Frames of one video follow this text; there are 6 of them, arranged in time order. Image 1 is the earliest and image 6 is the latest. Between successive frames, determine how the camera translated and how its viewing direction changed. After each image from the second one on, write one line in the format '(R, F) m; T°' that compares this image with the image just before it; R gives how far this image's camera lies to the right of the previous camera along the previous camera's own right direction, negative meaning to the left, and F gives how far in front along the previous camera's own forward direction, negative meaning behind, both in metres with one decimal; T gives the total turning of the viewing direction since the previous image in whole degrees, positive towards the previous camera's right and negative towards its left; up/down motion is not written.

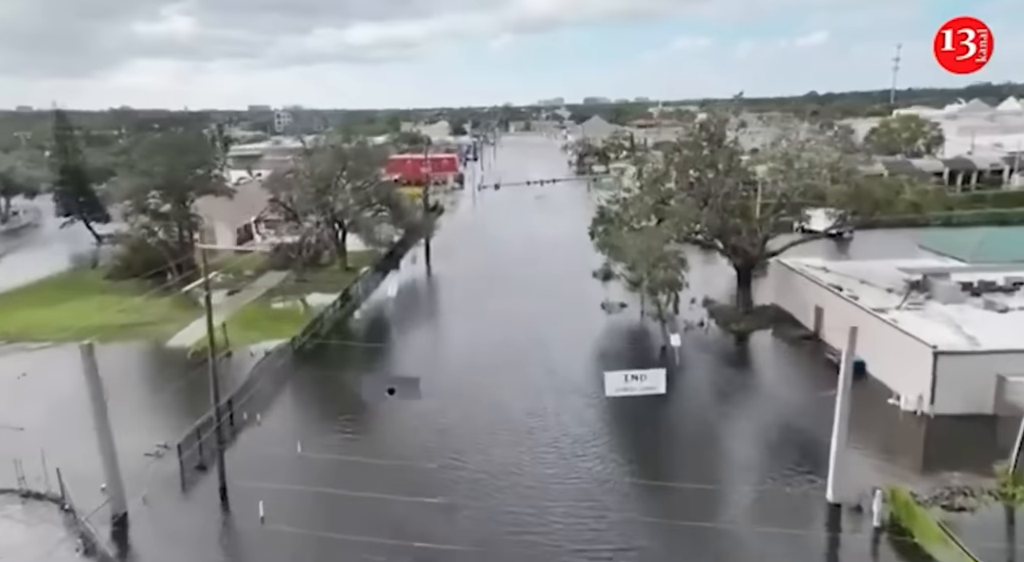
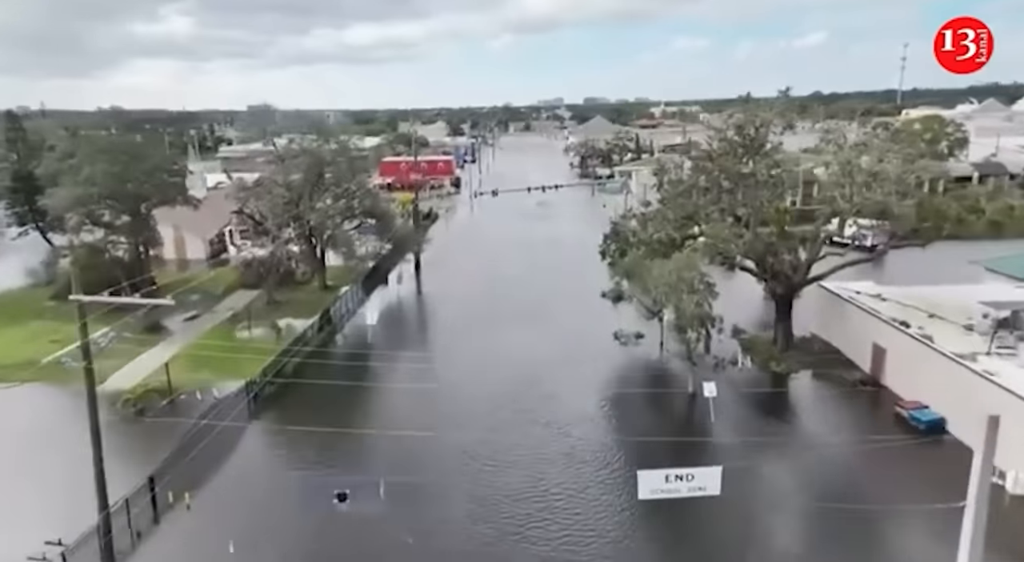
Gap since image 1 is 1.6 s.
(0.0, +1.7) m; 0°
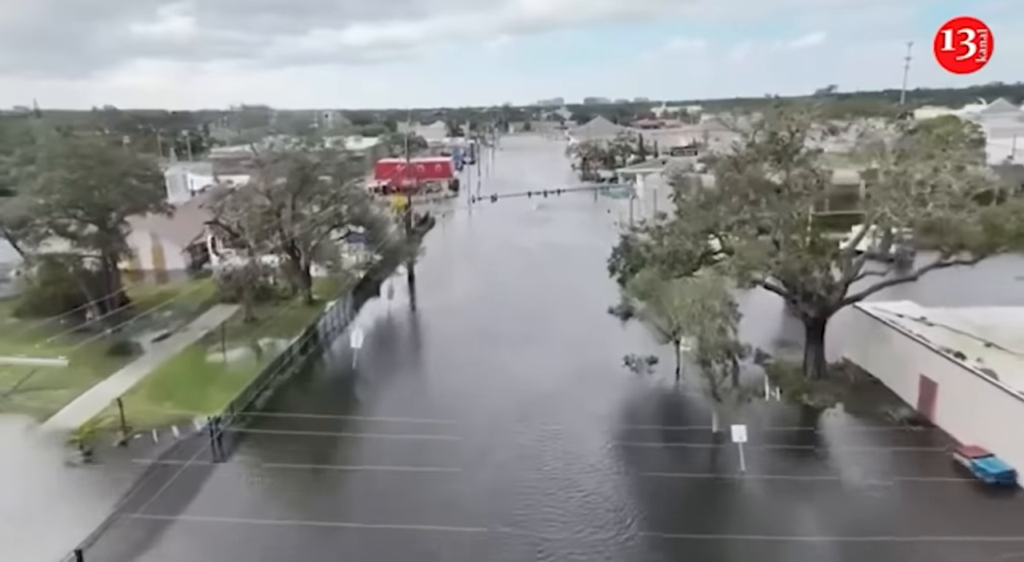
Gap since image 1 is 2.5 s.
(0.0, +1.0) m; 0°
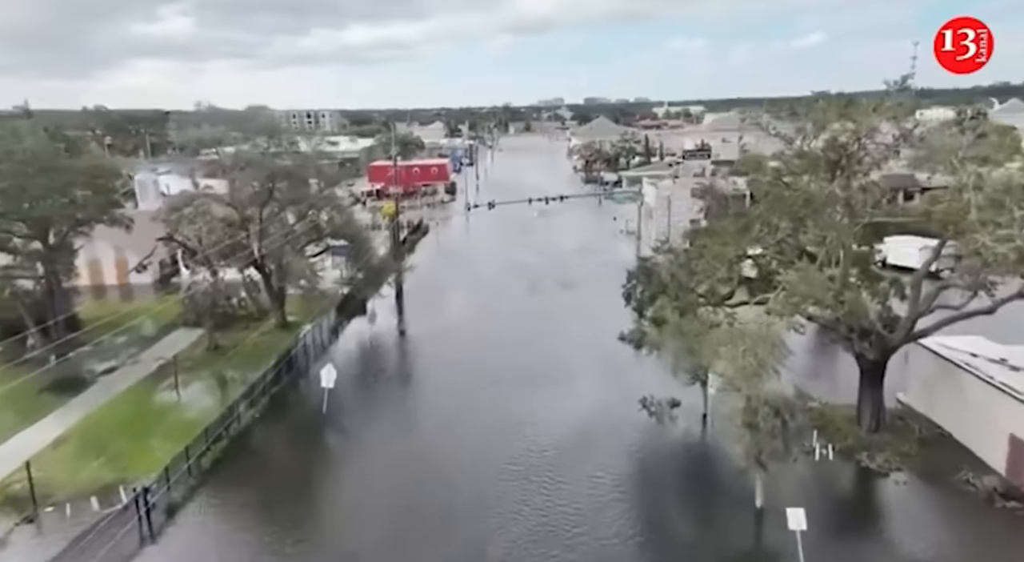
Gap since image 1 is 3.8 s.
(0.0, +1.4) m; 0°
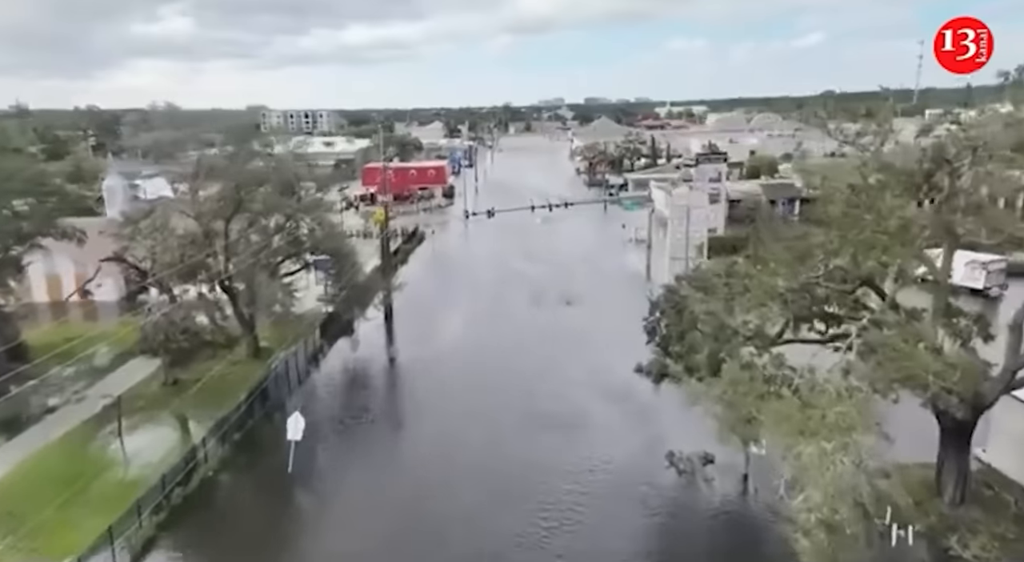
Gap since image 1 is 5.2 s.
(0.0, +1.3) m; 0°
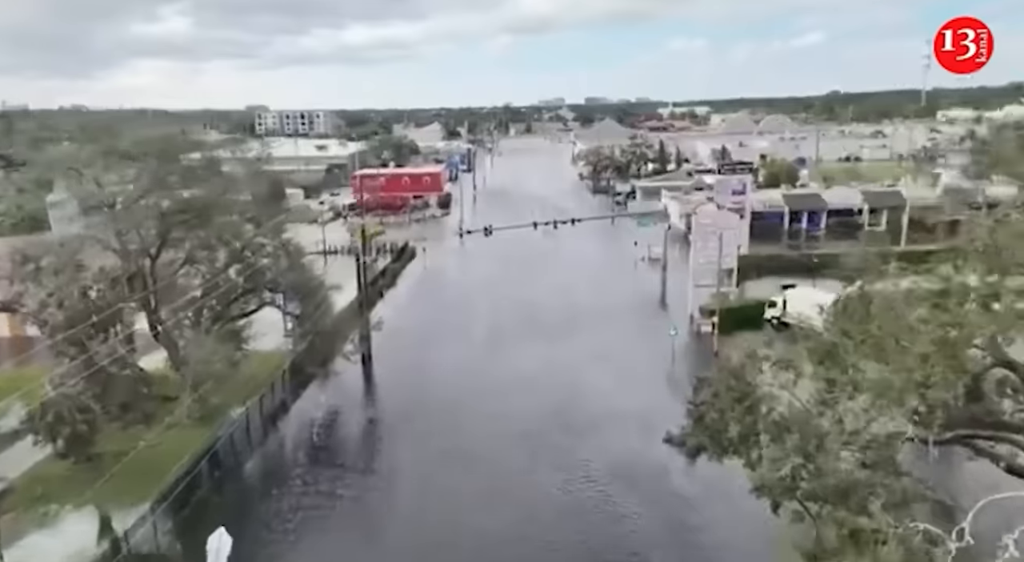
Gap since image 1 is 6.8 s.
(0.0, +1.8) m; 0°
